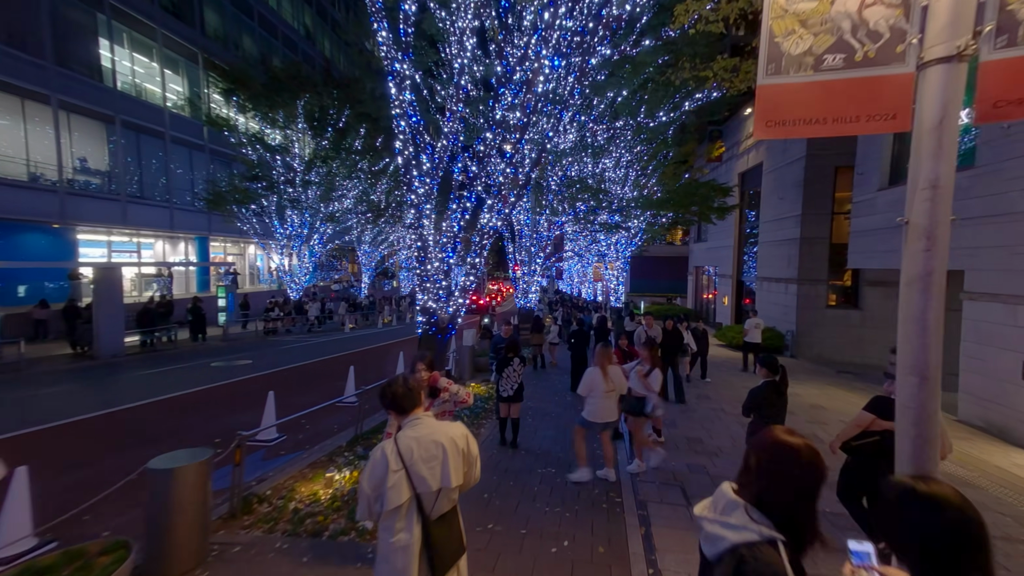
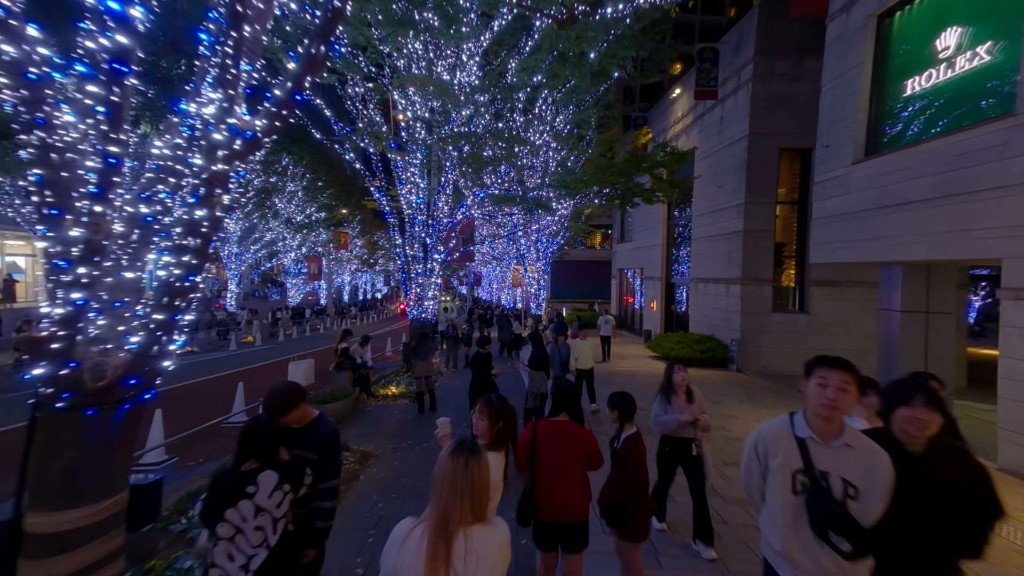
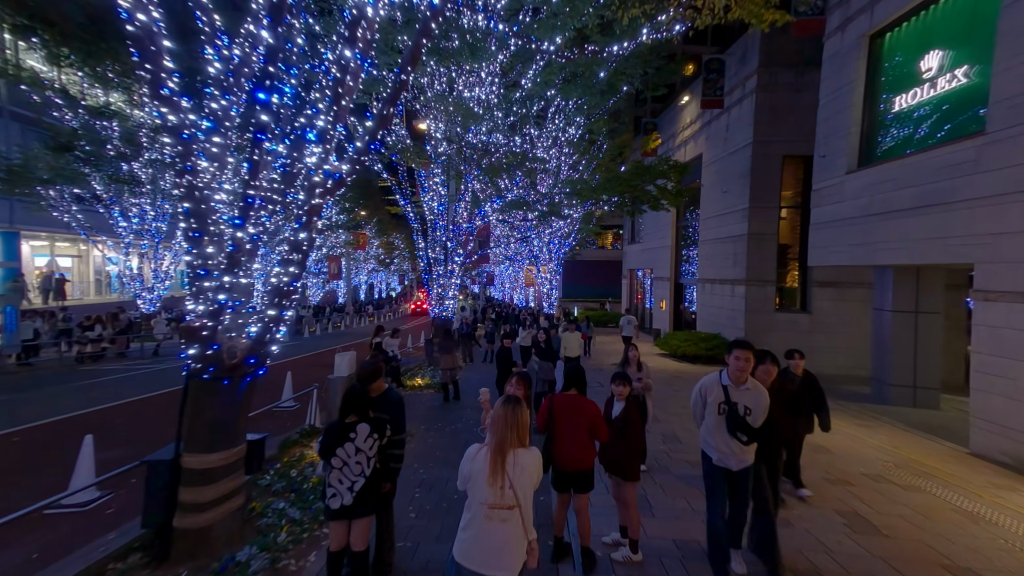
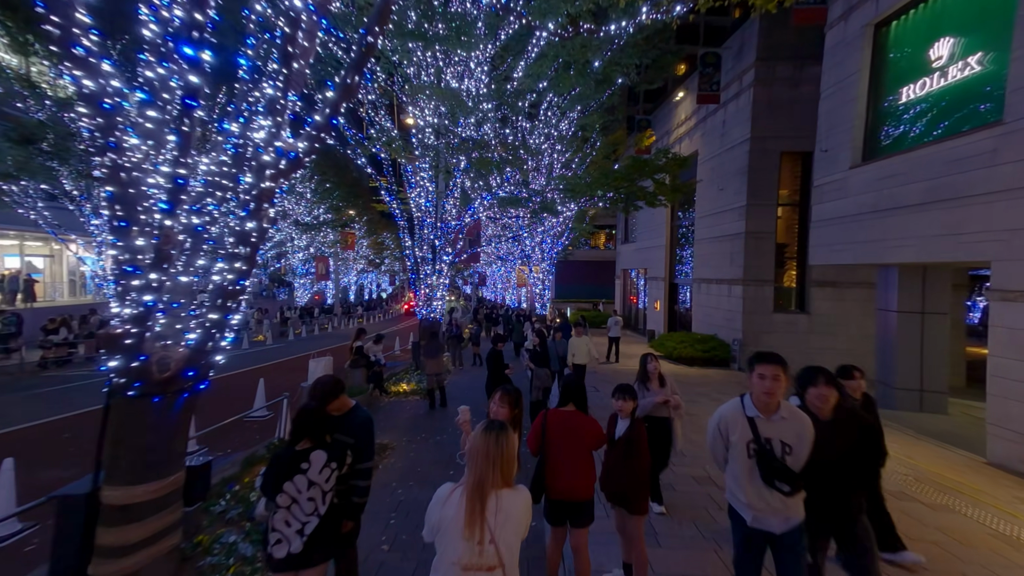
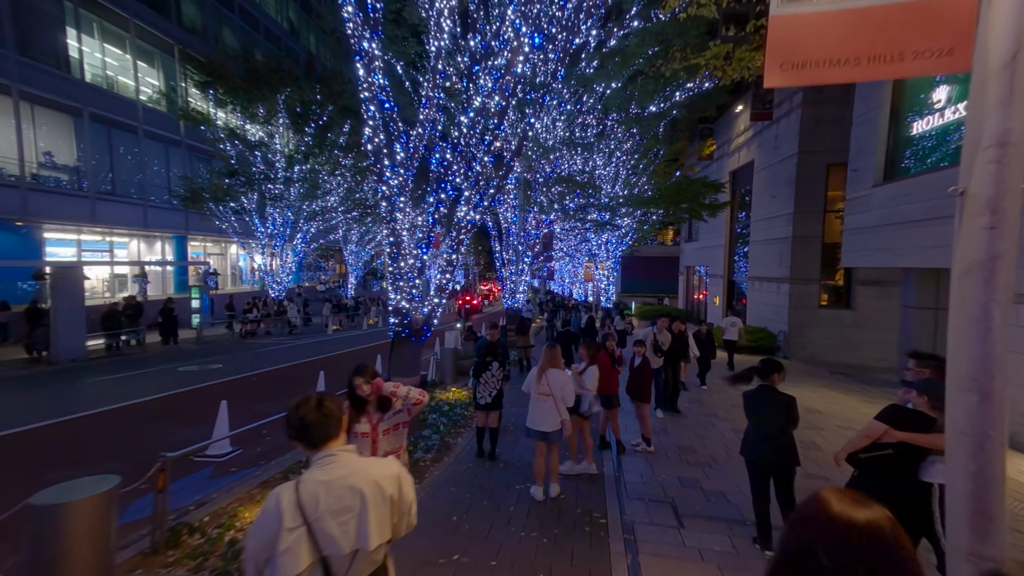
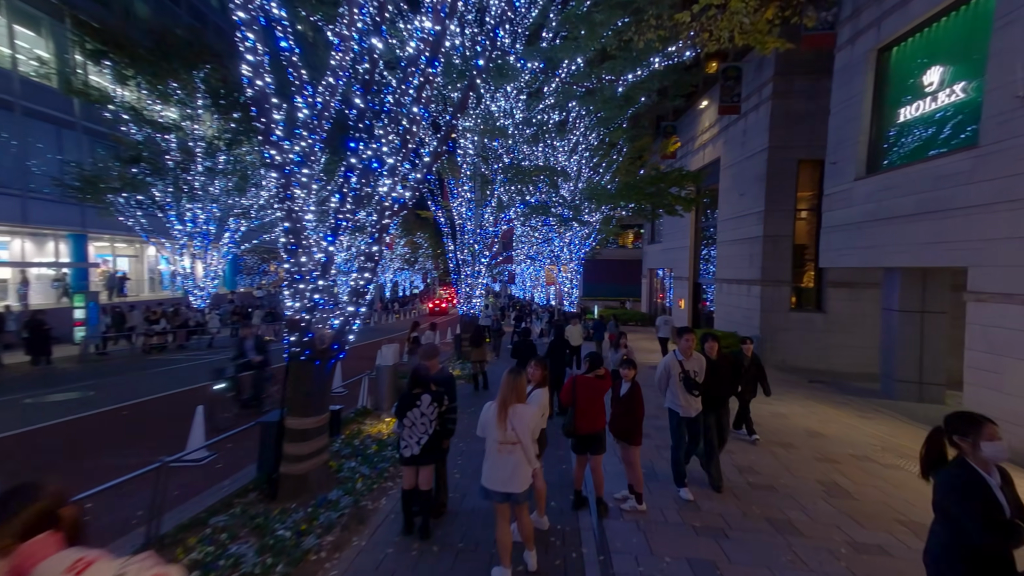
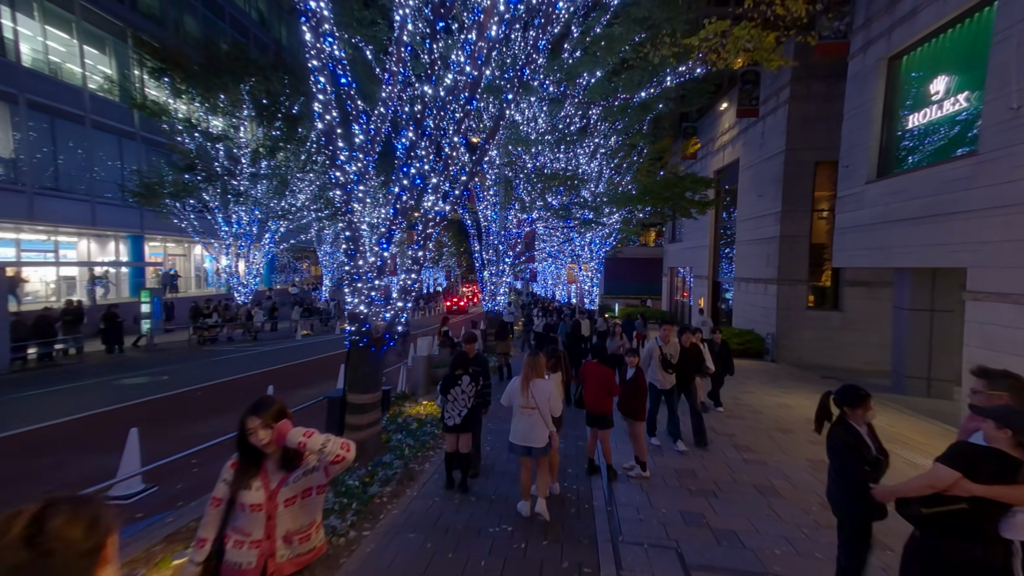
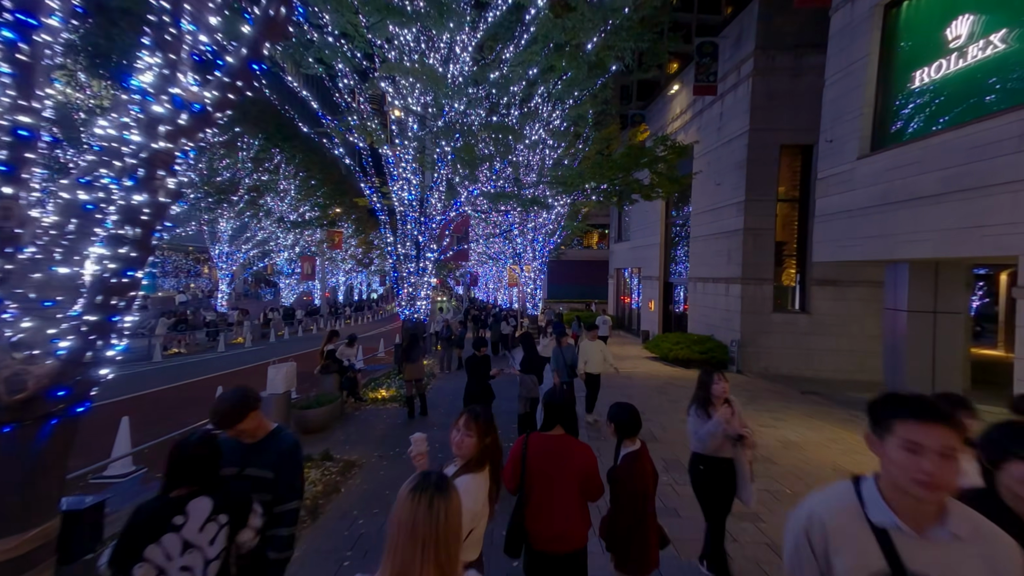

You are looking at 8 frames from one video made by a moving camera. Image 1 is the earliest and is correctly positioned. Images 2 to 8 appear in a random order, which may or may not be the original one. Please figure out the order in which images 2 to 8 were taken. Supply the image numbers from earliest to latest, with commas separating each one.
5, 7, 6, 3, 4, 2, 8
